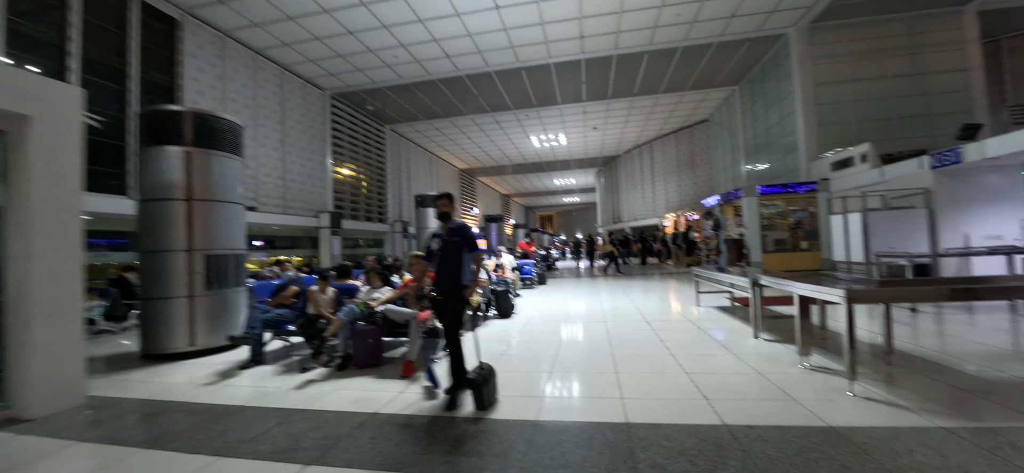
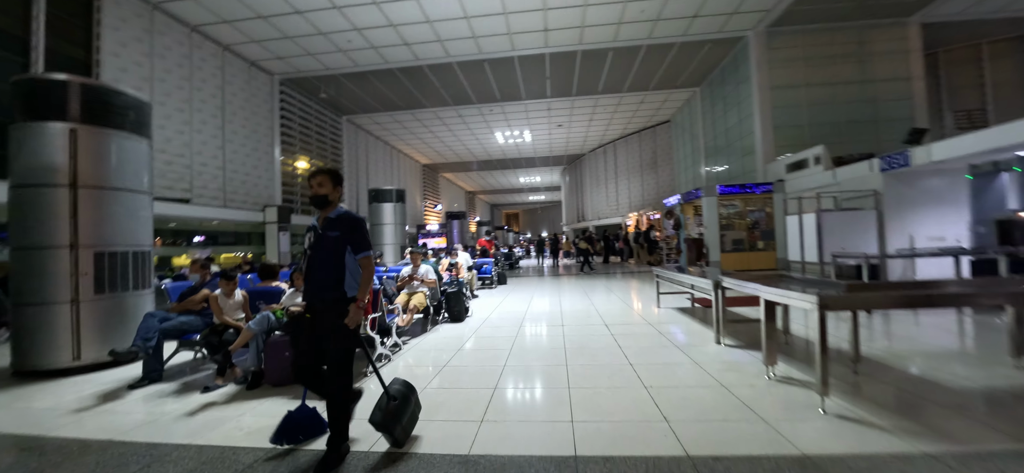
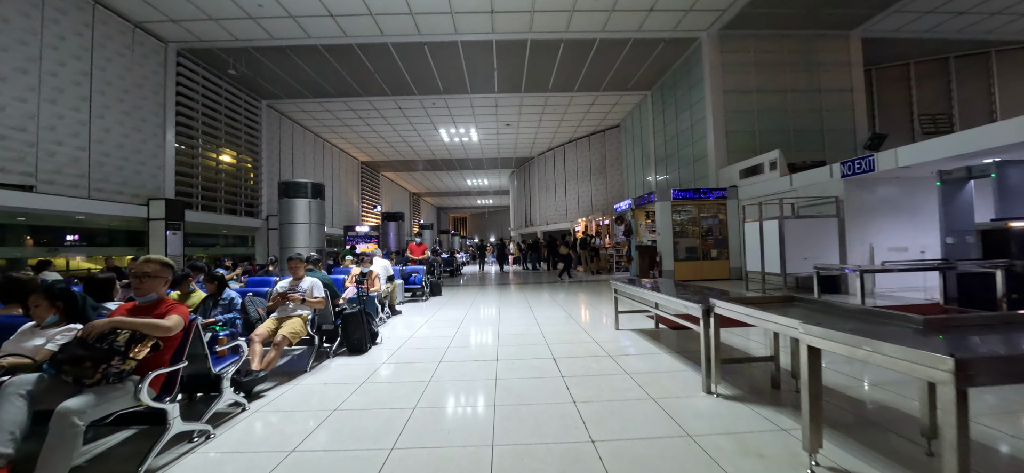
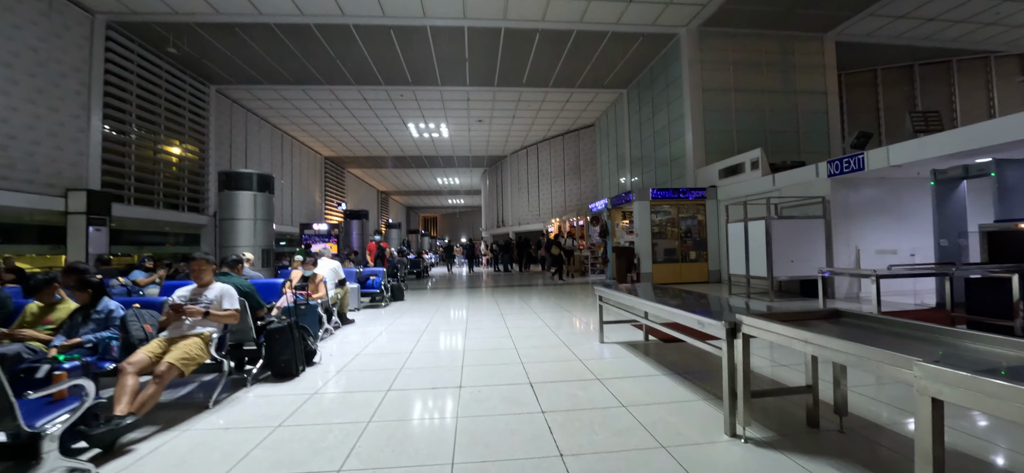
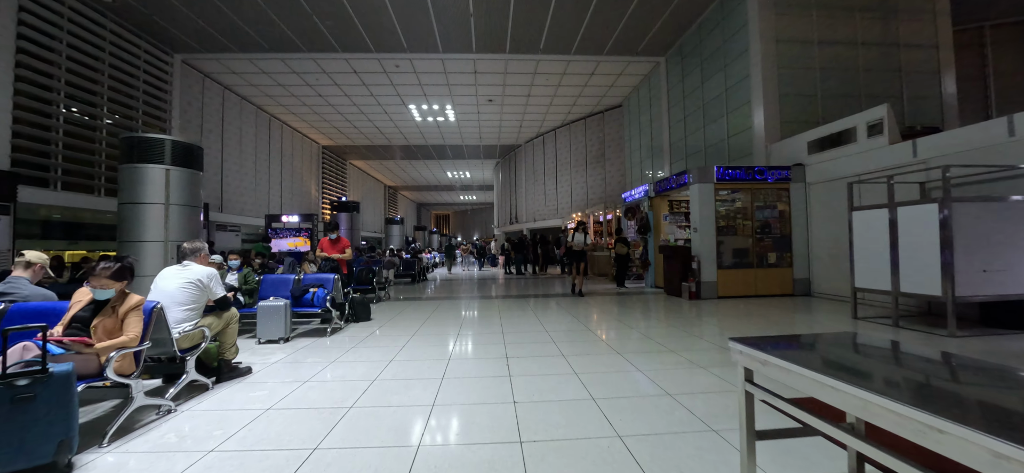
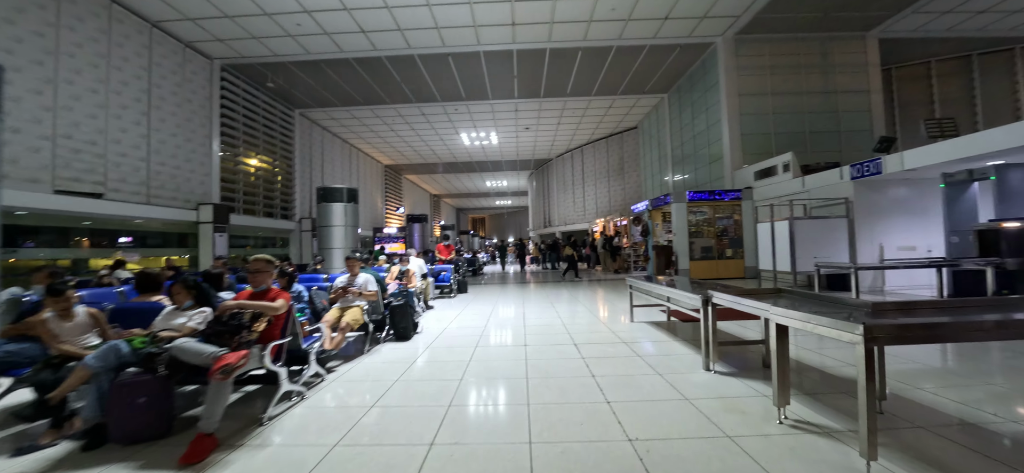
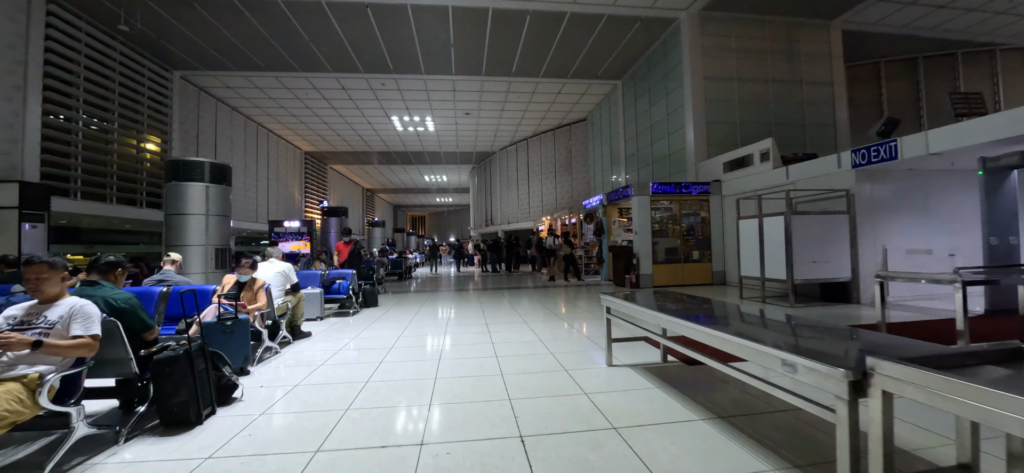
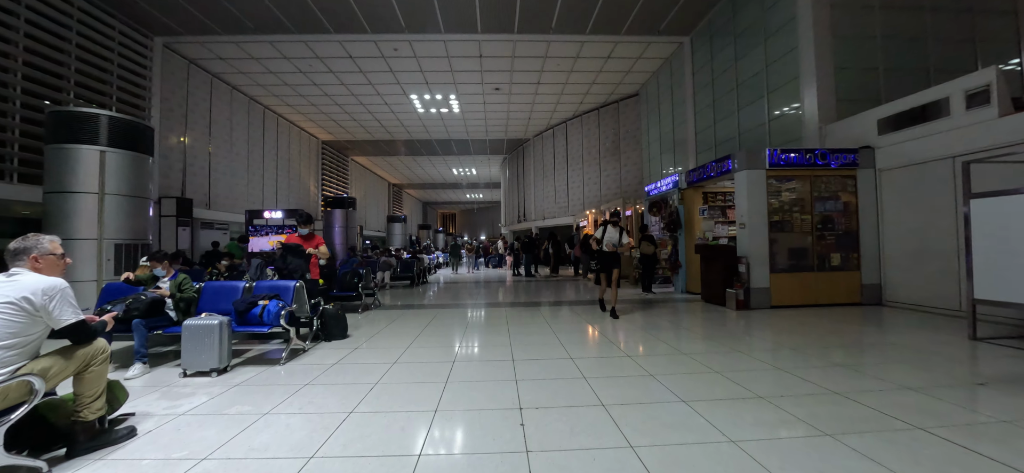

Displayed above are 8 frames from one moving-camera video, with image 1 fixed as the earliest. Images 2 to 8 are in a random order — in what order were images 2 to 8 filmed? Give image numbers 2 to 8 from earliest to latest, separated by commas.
2, 6, 3, 4, 7, 5, 8
